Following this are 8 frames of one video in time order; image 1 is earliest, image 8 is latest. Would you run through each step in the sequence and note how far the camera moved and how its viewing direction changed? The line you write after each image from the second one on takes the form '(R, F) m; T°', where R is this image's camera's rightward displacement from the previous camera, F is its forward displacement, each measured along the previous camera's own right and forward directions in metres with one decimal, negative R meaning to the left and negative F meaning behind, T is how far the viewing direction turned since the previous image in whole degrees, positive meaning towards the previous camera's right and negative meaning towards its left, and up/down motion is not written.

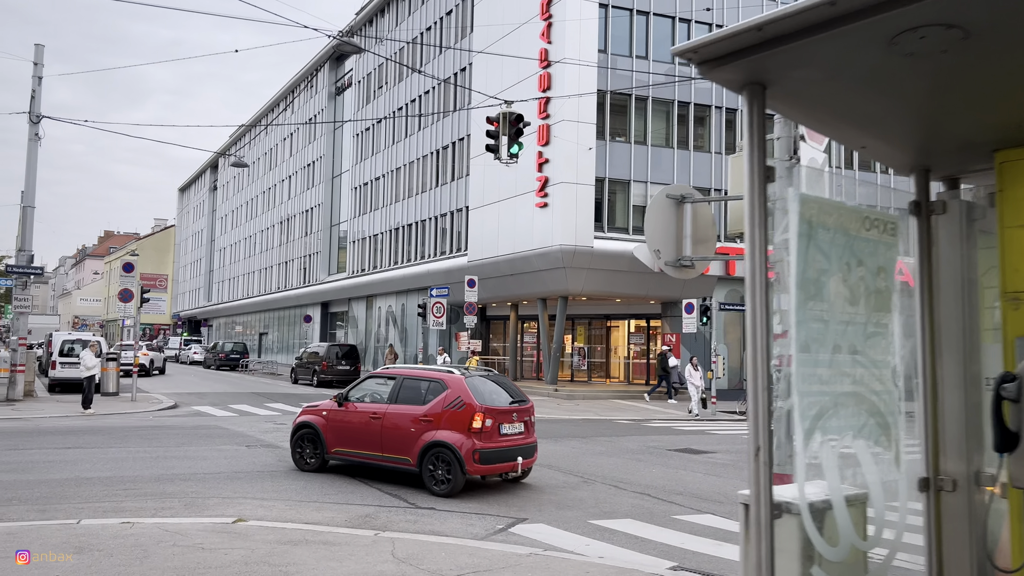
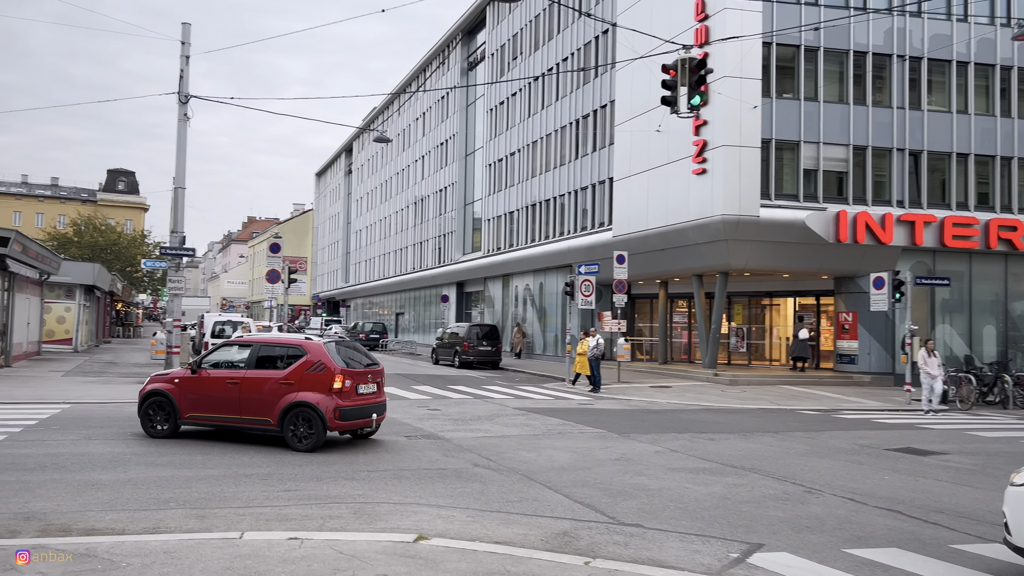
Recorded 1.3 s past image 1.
(-0.9, +1.5) m; -9°
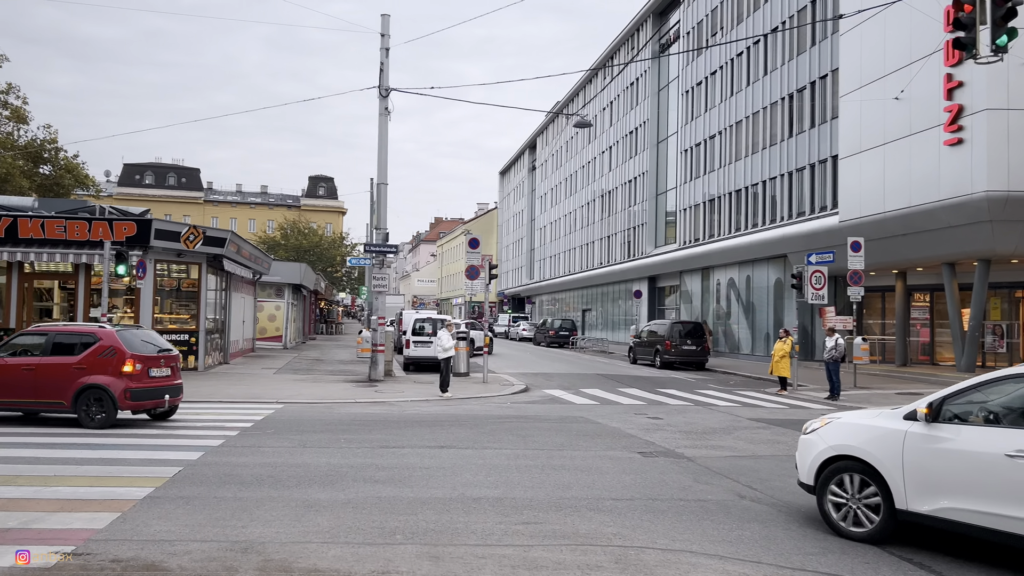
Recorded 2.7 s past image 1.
(-0.9, +1.5) m; -12°
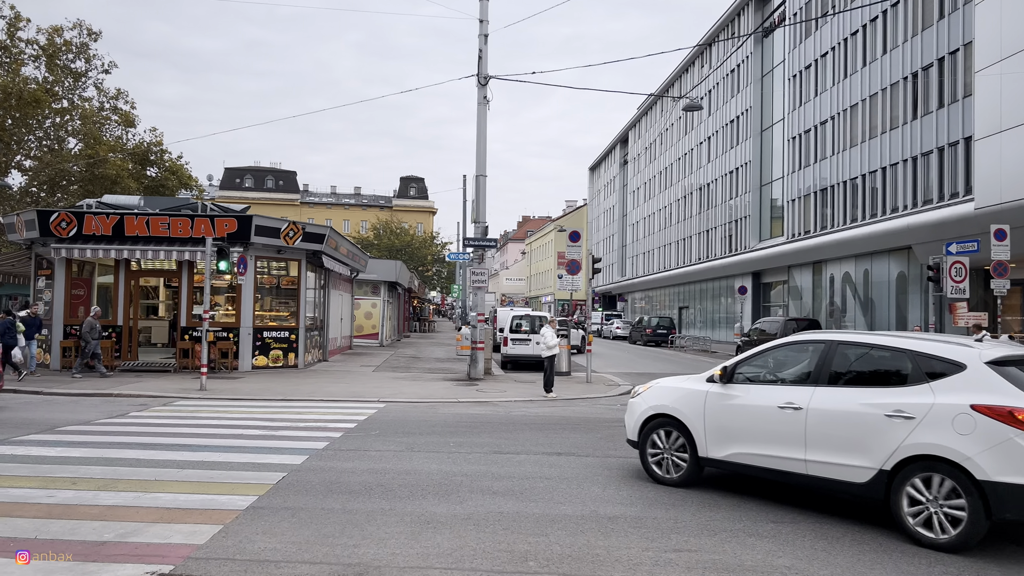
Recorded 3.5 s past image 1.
(-0.4, +0.9) m; -6°
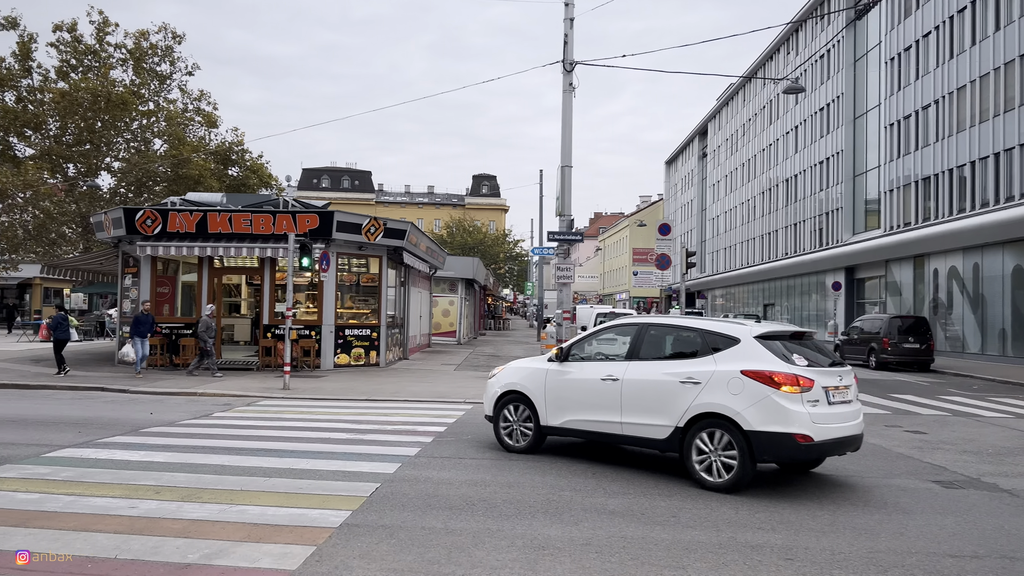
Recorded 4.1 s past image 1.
(-0.4, +0.8) m; -5°
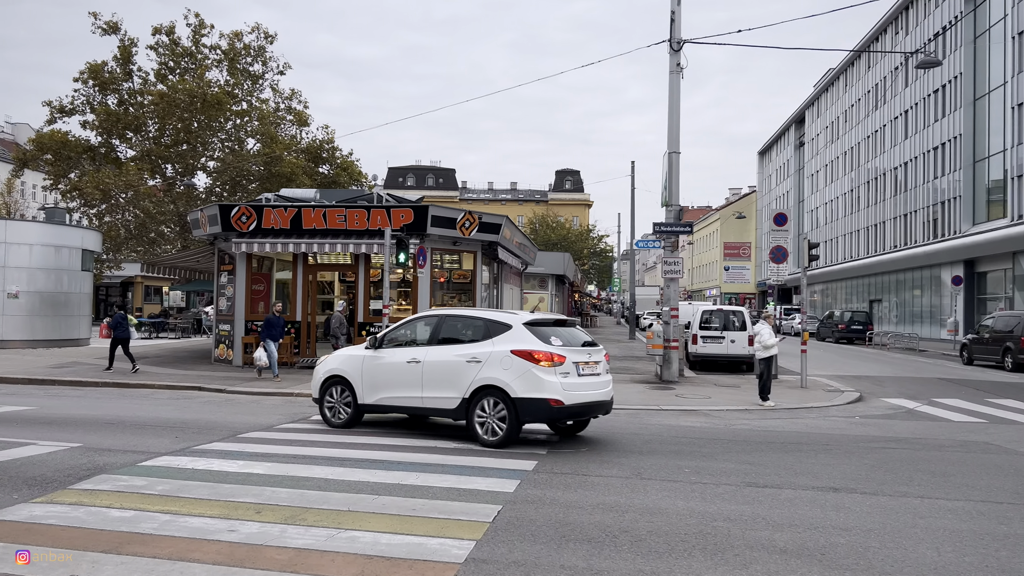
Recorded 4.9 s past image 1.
(-0.5, +0.9) m; -6°
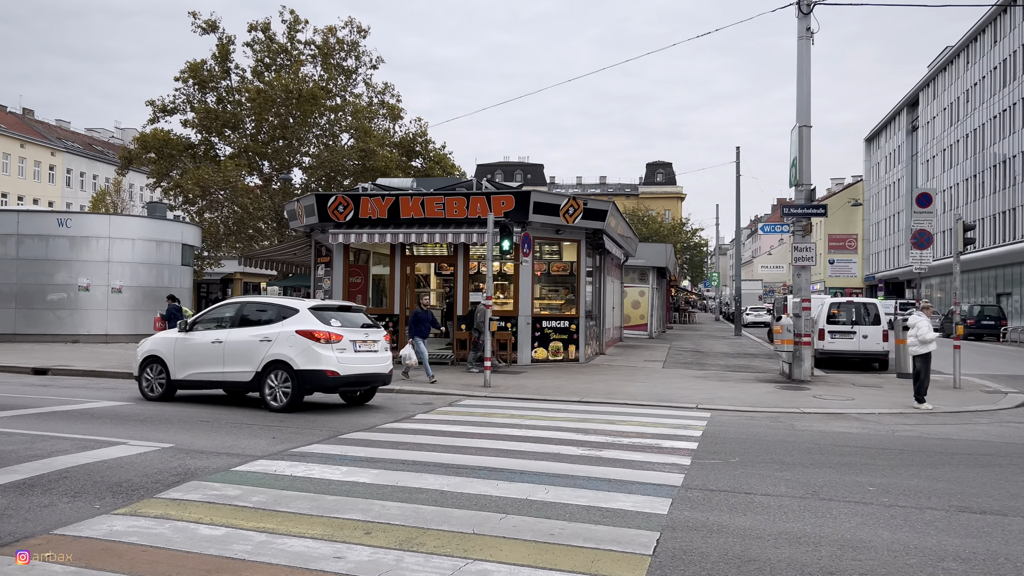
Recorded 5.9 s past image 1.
(-0.5, +1.2) m; -6°
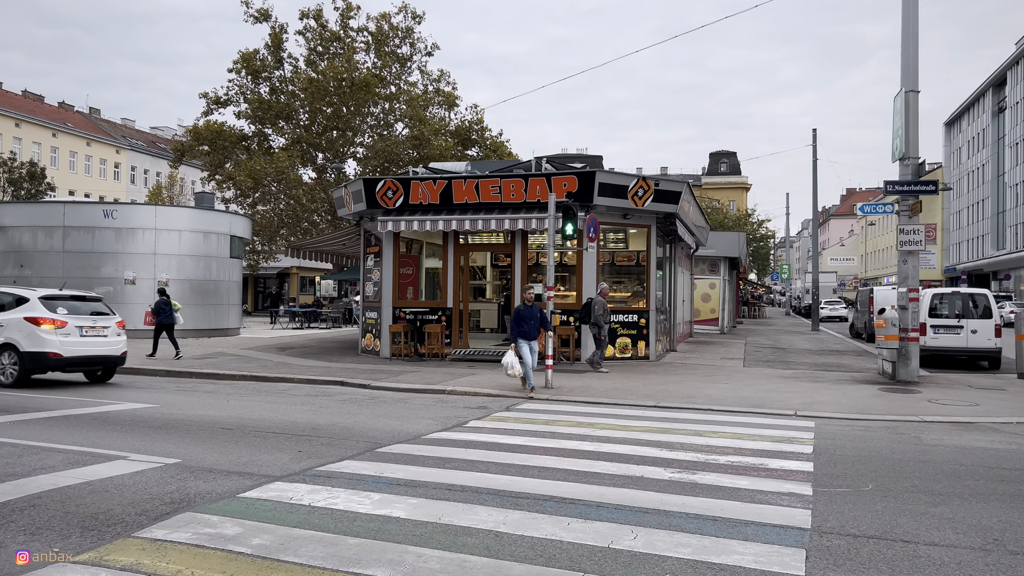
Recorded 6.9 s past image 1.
(-0.1, +1.5) m; -4°
